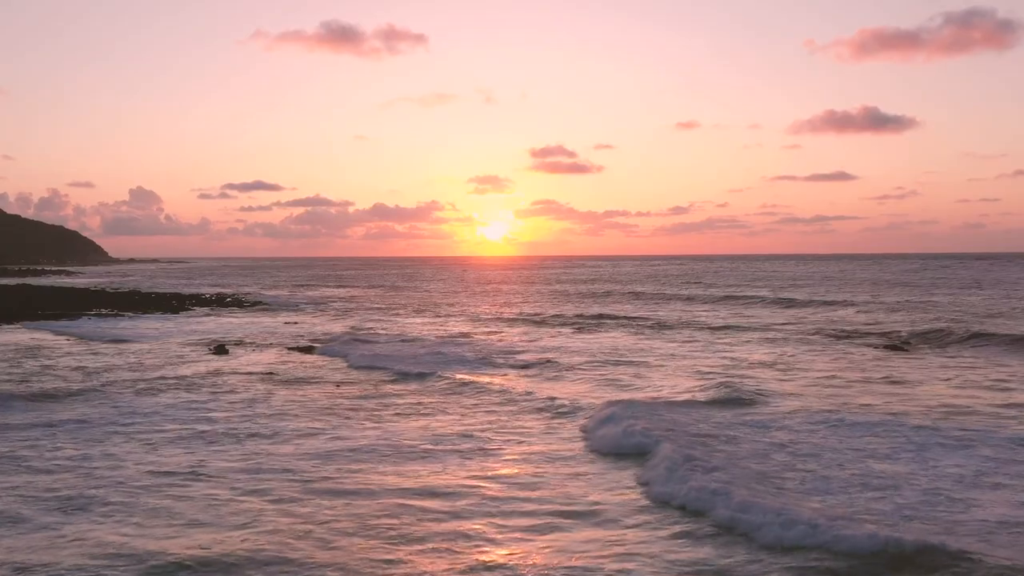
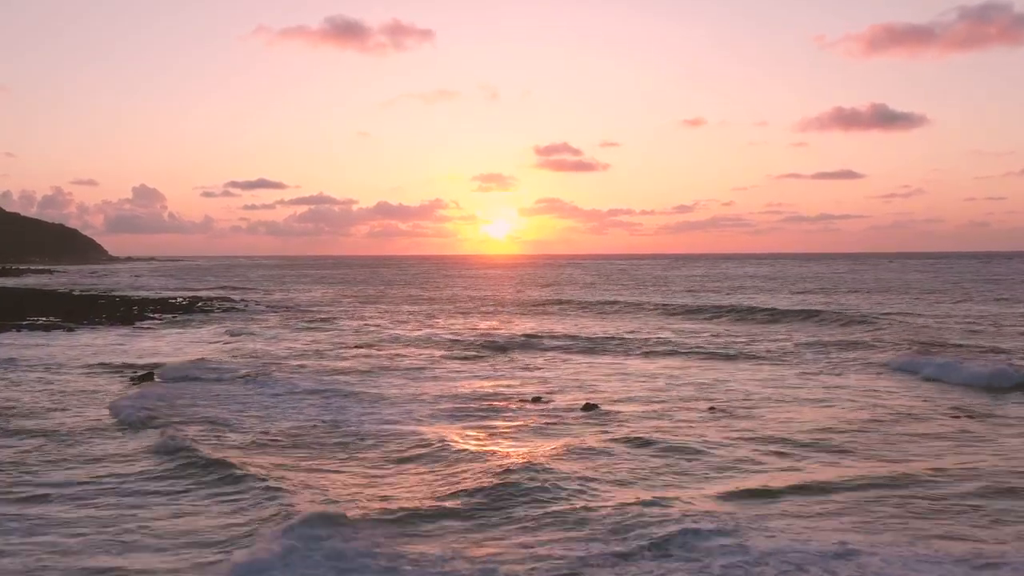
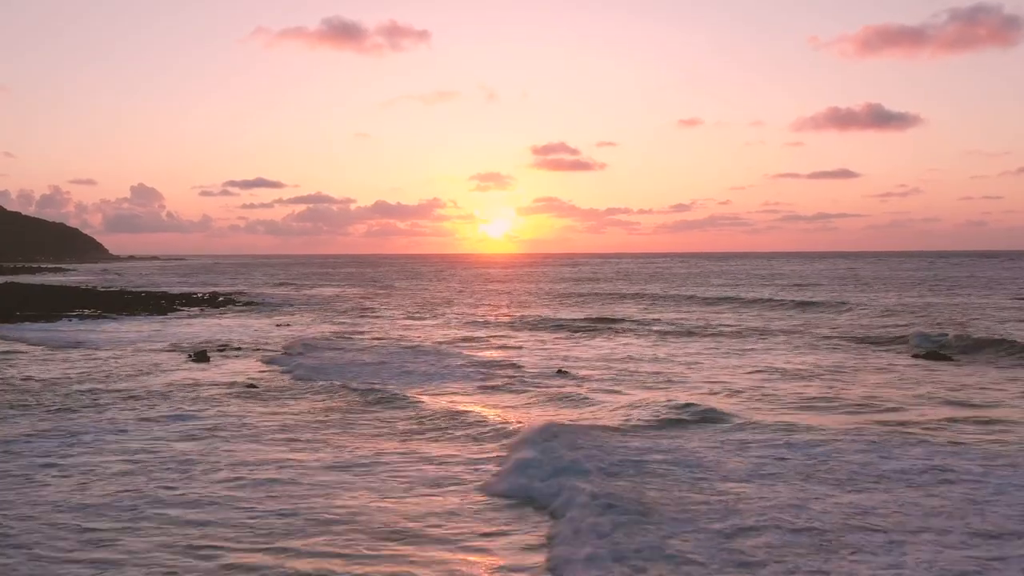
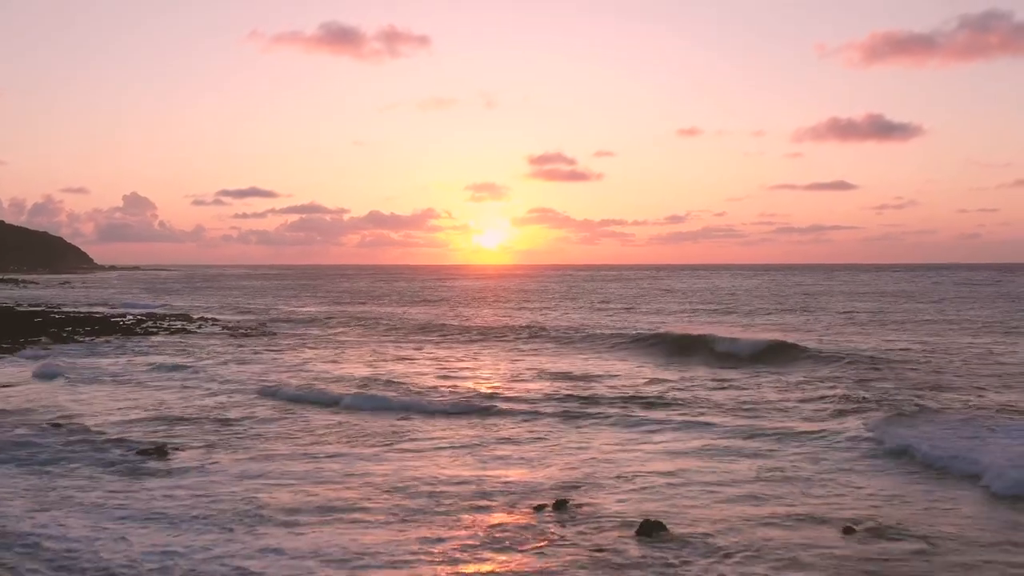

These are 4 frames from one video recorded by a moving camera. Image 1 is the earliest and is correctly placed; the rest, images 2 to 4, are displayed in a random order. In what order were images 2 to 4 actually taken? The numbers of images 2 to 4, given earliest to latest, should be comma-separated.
3, 2, 4
